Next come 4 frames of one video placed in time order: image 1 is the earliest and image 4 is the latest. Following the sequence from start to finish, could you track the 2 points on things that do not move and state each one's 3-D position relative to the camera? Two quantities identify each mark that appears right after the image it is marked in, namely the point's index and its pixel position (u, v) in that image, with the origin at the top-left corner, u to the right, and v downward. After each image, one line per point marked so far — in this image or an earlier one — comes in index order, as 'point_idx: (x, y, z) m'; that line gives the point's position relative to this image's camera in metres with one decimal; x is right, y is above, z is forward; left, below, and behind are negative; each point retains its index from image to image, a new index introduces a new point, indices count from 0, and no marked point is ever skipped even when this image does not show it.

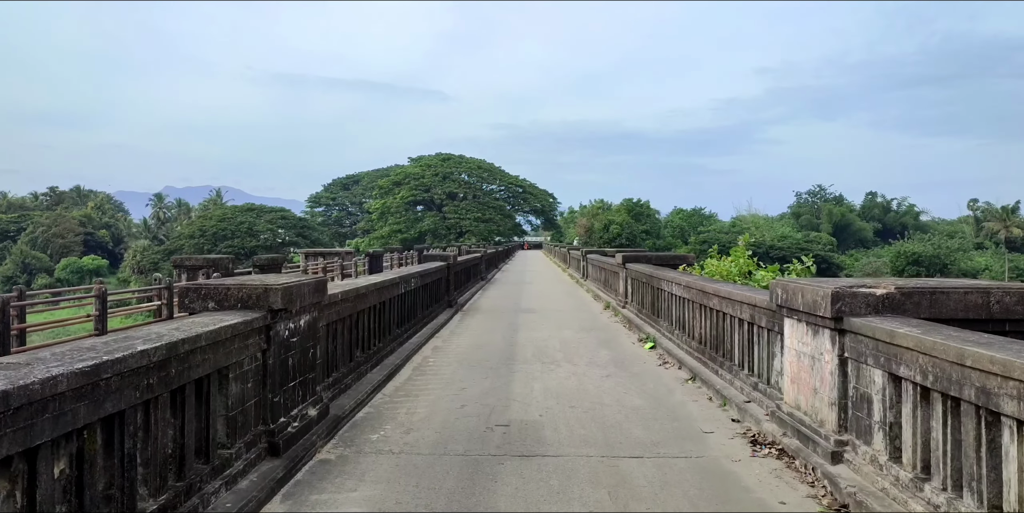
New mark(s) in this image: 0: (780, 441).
0: (+2.0, -1.4, +4.6) m
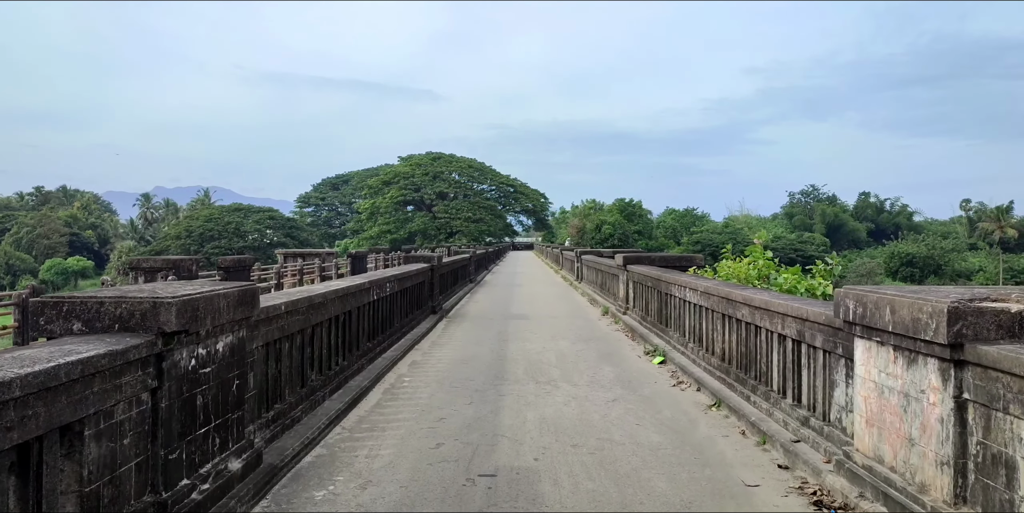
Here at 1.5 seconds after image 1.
0: (+1.9, -1.4, +3.5) m
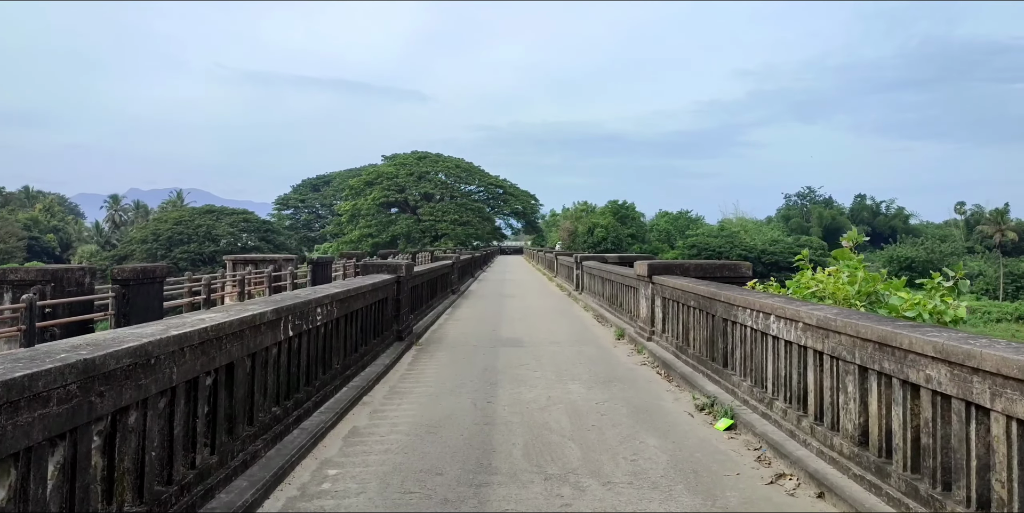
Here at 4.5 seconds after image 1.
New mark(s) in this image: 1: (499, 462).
0: (+2.0, -1.5, +0.8) m
1: (-0.1, -1.5, +4.5) m
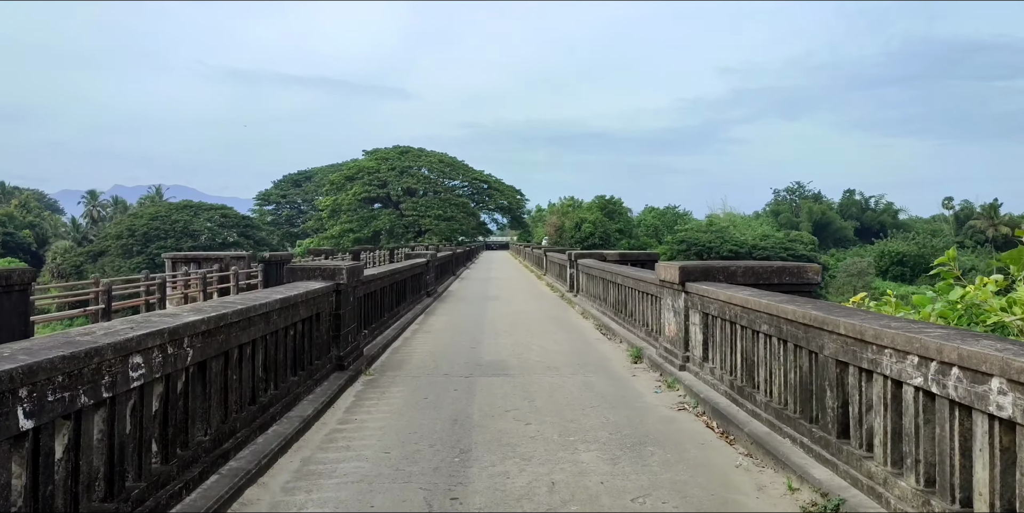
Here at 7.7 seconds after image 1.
0: (+2.0, -1.5, -1.6) m
1: (-0.2, -1.5, +2.1) m
